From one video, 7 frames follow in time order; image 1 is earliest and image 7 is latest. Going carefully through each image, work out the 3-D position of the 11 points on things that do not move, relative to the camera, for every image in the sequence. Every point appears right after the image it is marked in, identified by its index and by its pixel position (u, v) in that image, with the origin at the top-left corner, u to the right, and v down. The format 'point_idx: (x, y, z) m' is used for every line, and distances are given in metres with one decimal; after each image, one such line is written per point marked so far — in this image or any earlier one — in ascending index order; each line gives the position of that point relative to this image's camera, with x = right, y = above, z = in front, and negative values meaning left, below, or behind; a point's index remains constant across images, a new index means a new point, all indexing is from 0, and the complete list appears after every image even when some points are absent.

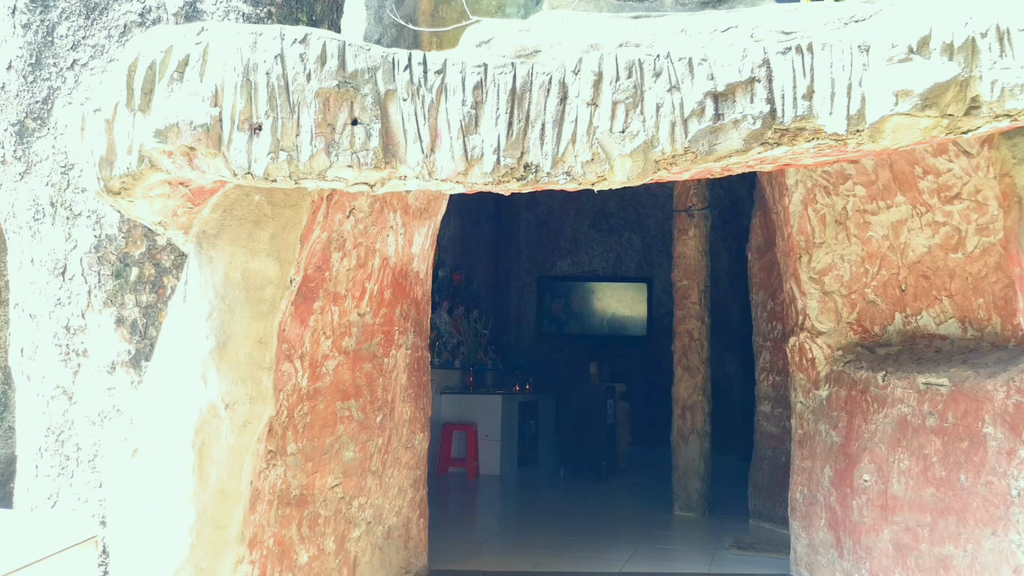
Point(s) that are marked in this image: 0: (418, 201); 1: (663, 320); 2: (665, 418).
0: (-0.4, +0.4, +3.3) m
1: (+1.9, -0.4, +9.6) m
2: (+1.9, -1.6, +9.5) m
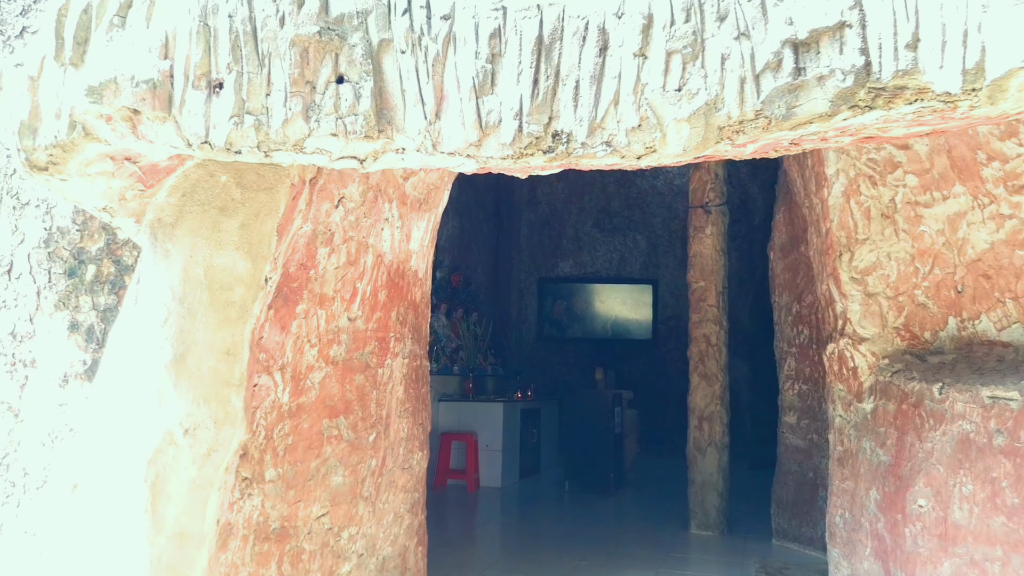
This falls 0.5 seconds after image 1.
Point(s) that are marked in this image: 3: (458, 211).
0: (-0.4, +0.4, +2.9) m
1: (+1.9, -0.4, +9.2) m
2: (+1.9, -1.6, +9.1) m
3: (-0.6, +0.9, +8.8) m
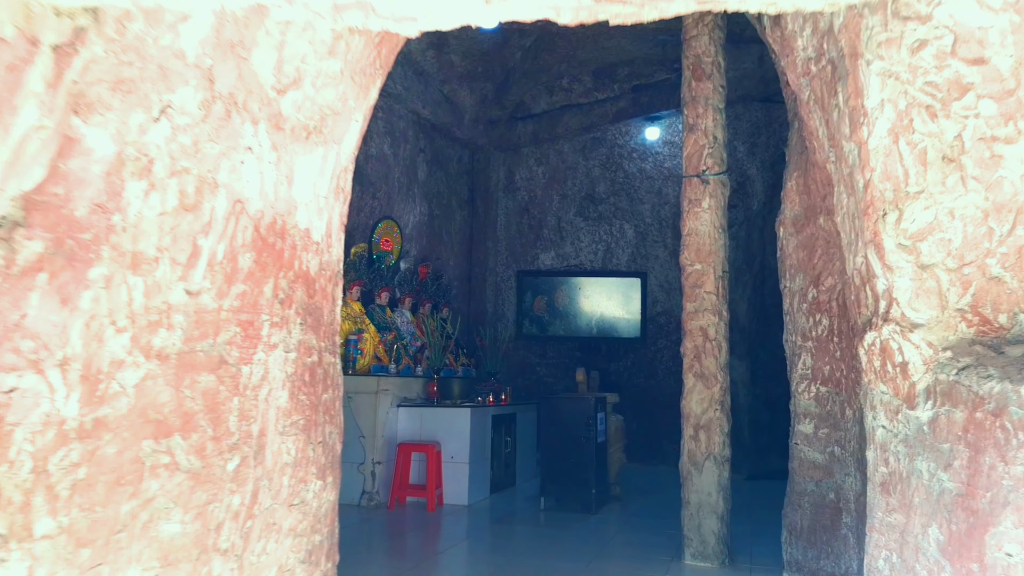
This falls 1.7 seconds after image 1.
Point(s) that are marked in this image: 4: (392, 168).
0: (-0.6, +0.5, +2.1) m
1: (+1.6, -0.4, +8.4) m
2: (+1.6, -1.6, +8.3) m
3: (-0.9, +1.0, +7.9) m
4: (-1.1, +1.1, +7.3) m
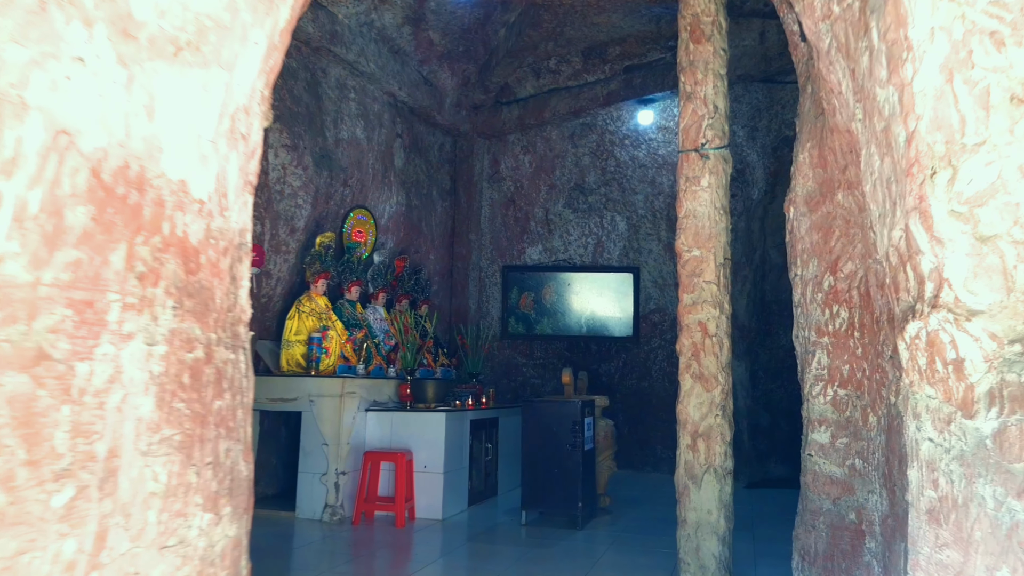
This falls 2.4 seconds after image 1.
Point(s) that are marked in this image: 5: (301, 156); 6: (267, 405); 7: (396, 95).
0: (-0.7, +0.5, +1.5) m
1: (+1.4, -0.3, +7.9) m
2: (+1.5, -1.5, +7.8) m
3: (-1.0, +1.0, +7.4) m
4: (-1.3, +1.2, +6.8) m
5: (-1.6, +1.0, +5.9) m
6: (-1.7, -0.8, +5.4) m
7: (-1.1, +1.8, +7.1) m
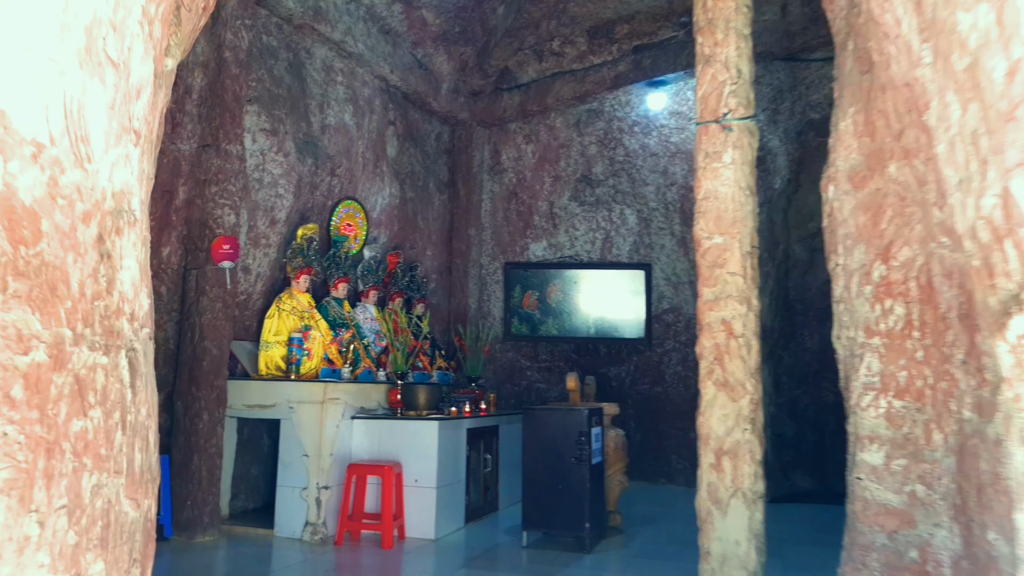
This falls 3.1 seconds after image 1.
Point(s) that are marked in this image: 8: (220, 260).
0: (-0.7, +0.6, +1.0) m
1: (+1.5, -0.3, +7.4) m
2: (+1.5, -1.5, +7.2) m
3: (-1.0, +1.0, +6.9) m
4: (-1.3, +1.2, +6.3) m
5: (-1.6, +1.0, +5.4) m
6: (-1.7, -0.8, +4.9) m
7: (-1.1, +1.8, +6.6) m
8: (-1.8, +0.2, +4.7) m
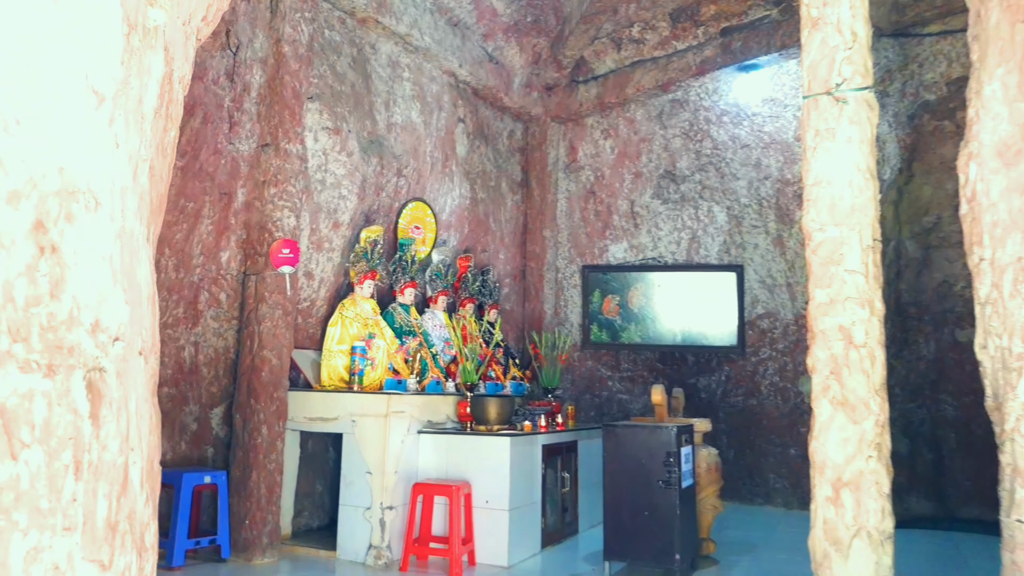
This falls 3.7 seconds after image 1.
0: (-0.7, +0.6, +0.7) m
1: (+2.2, -0.3, +6.8) m
2: (+2.2, -1.5, +6.6) m
3: (-0.4, +1.0, +6.6) m
4: (-0.7, +1.1, +6.0) m
5: (-1.1, +1.0, +5.1) m
6: (-1.3, -0.8, +4.6) m
7: (-0.5, +1.7, +6.3) m
8: (-1.3, +0.1, +4.4) m
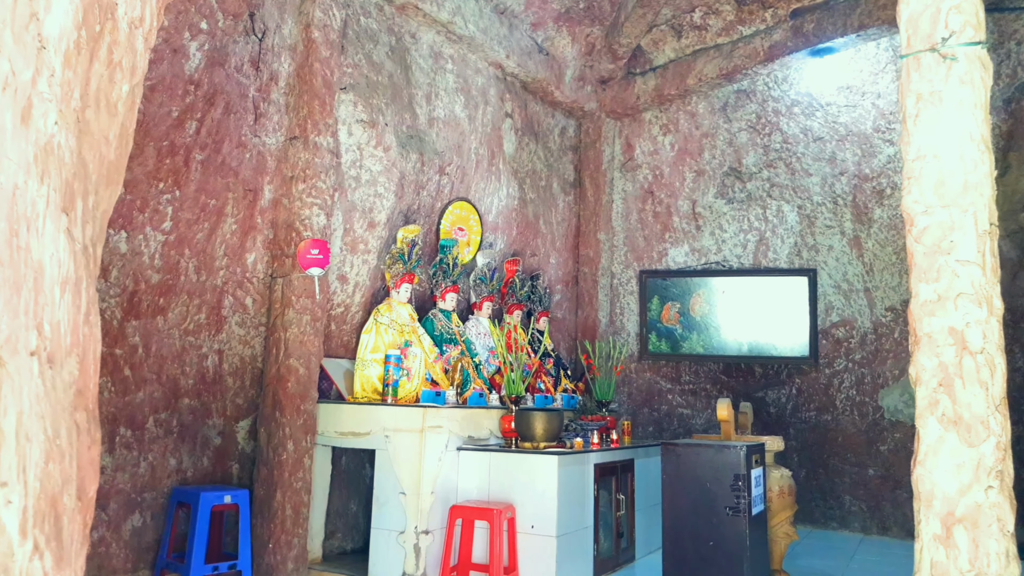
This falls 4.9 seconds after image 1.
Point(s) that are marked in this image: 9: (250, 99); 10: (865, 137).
0: (-0.7, +0.6, +0.3) m
1: (+2.6, -0.4, +6.1) m
2: (+2.6, -1.6, +6.0) m
3: (0.0, +0.9, +6.2) m
4: (-0.3, +1.1, +5.6) m
5: (-0.8, +1.0, +4.8) m
6: (-1.0, -0.9, +4.3) m
7: (-0.1, +1.7, +5.9) m
8: (-1.1, +0.1, +4.1) m
9: (-1.4, +1.0, +4.1) m
10: (+2.8, +1.2, +6.1) m
